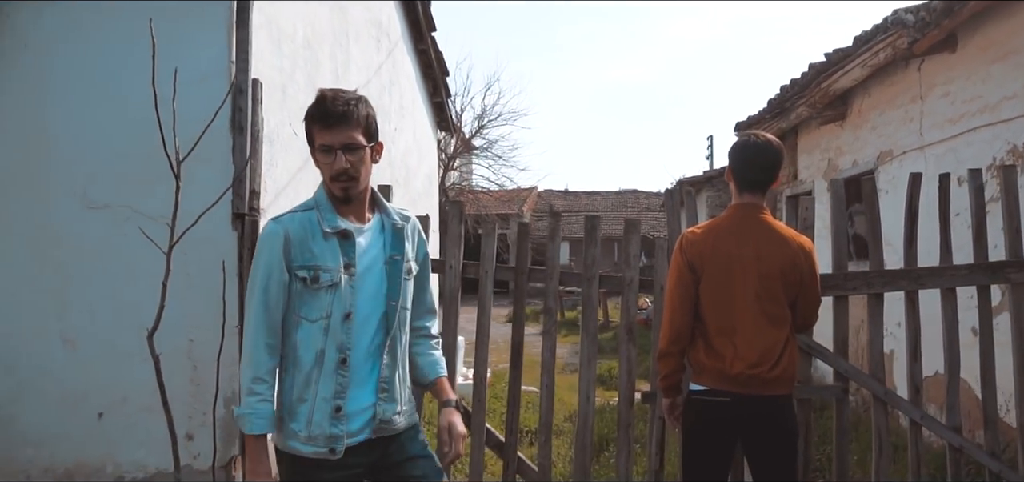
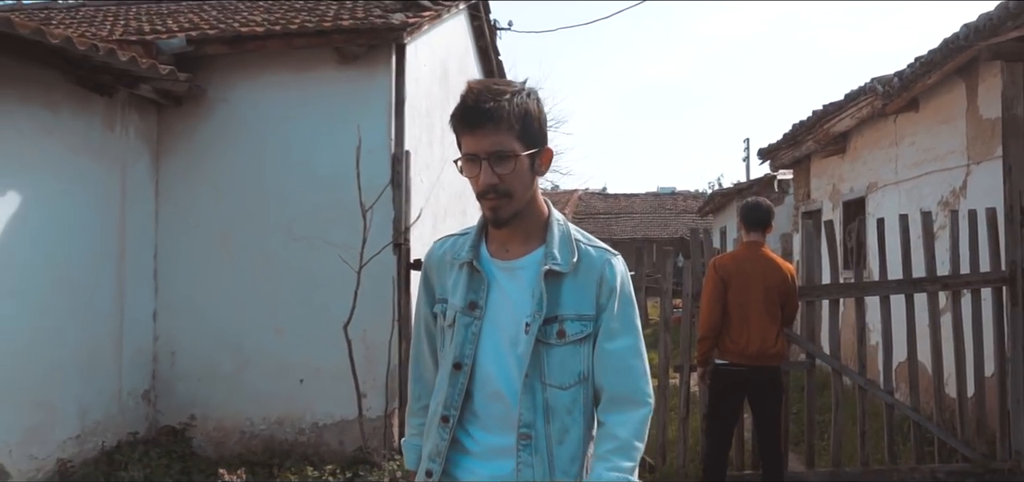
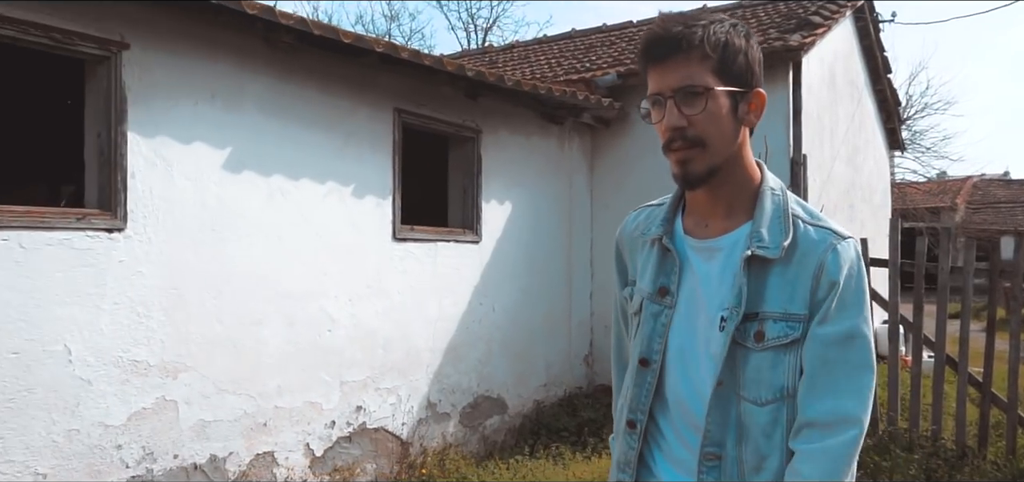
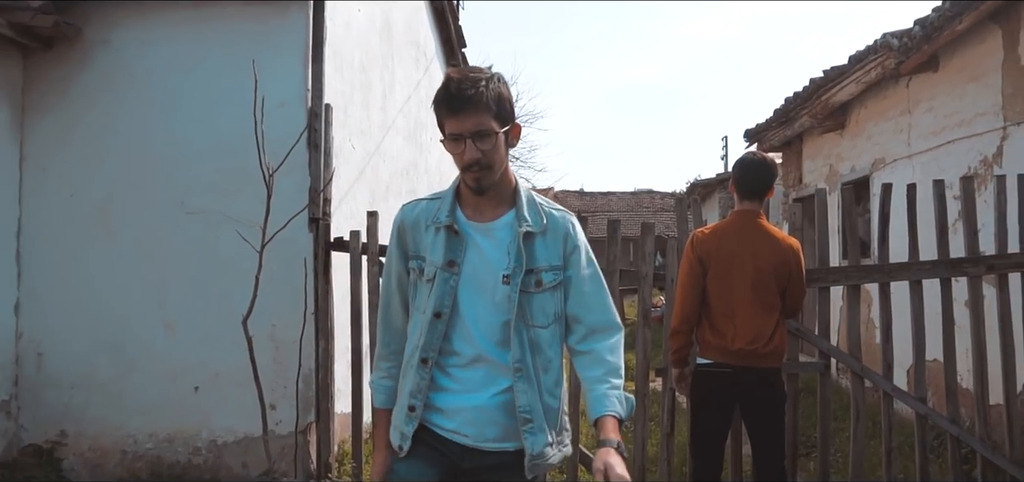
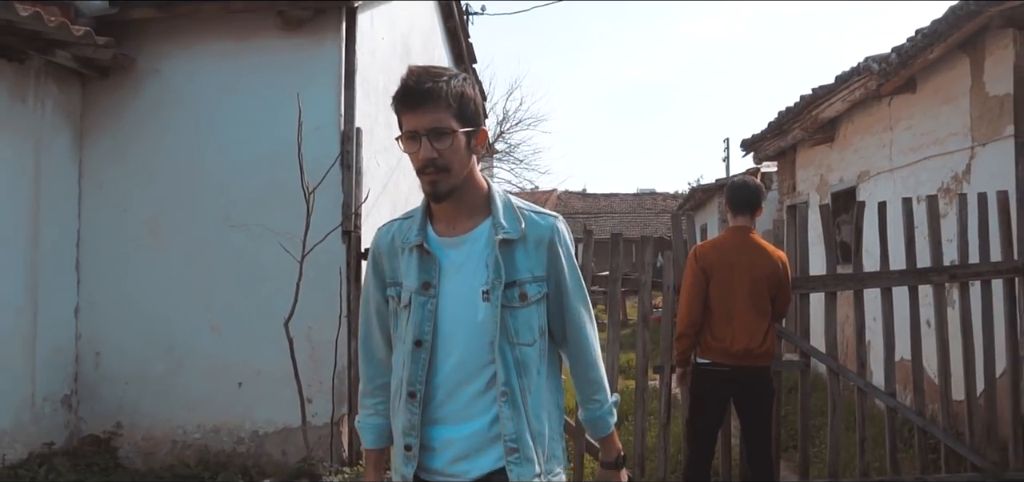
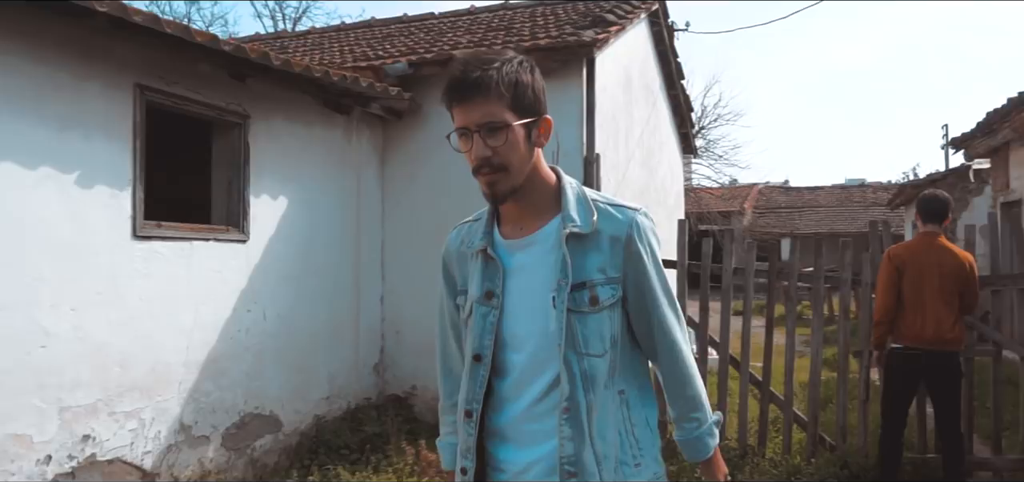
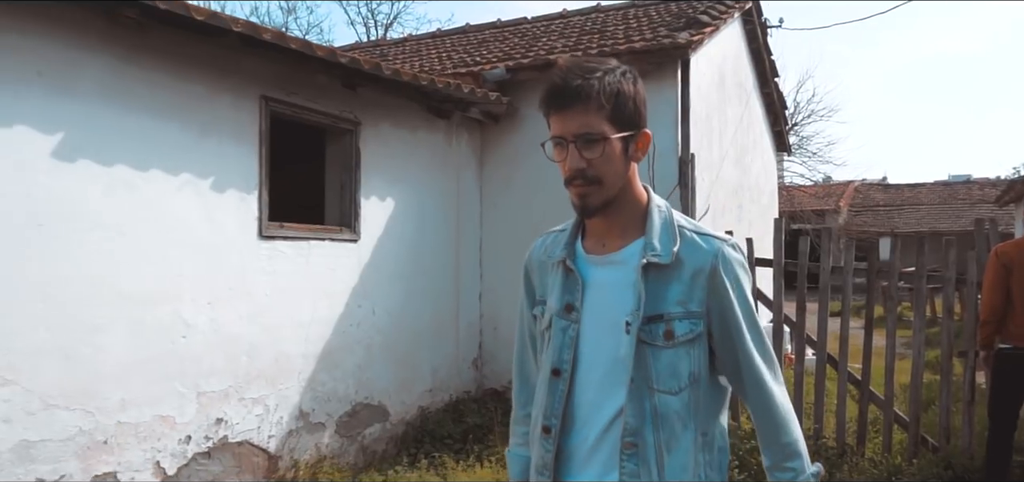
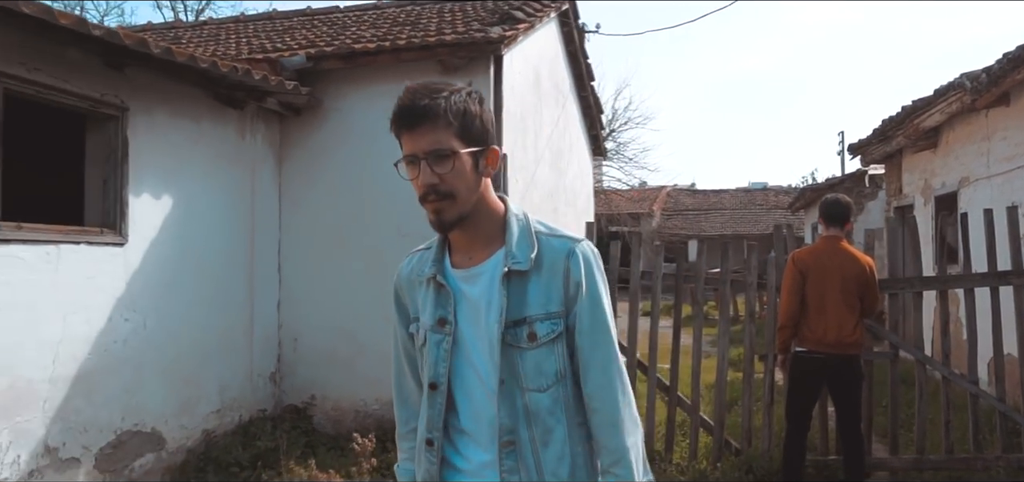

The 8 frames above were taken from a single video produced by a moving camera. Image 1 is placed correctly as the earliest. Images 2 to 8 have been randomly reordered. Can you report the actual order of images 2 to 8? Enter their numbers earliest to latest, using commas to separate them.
4, 5, 2, 8, 6, 7, 3
